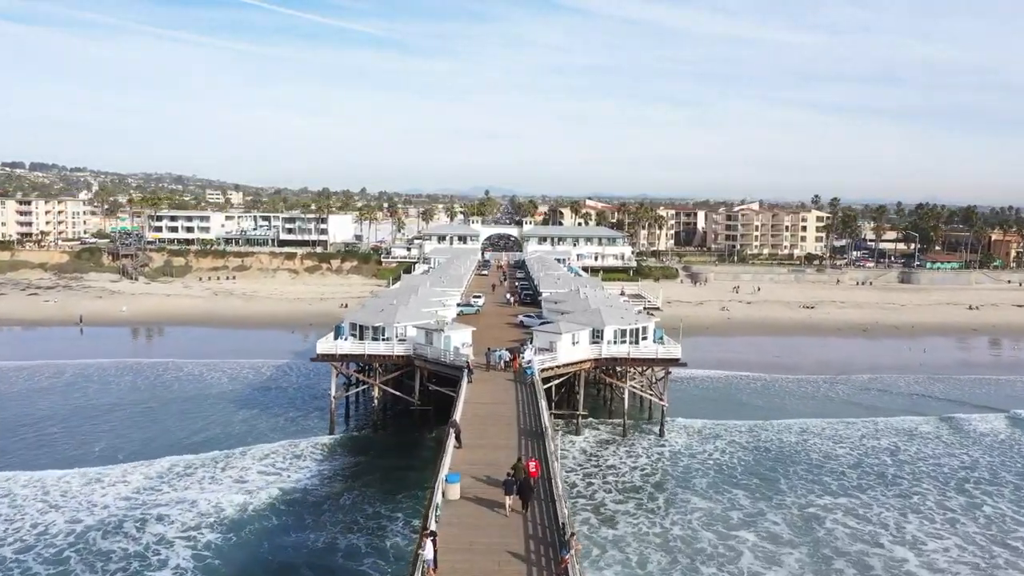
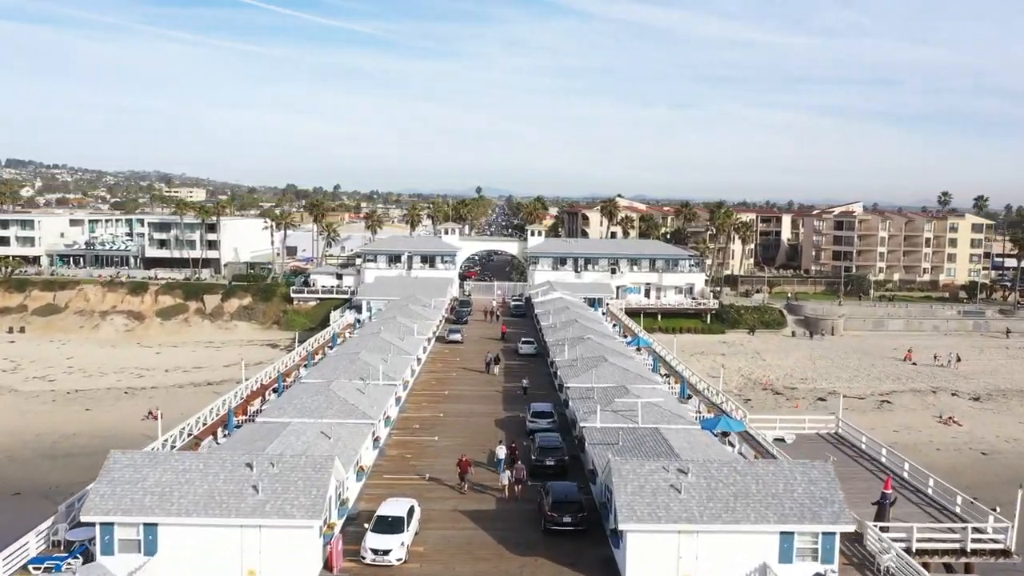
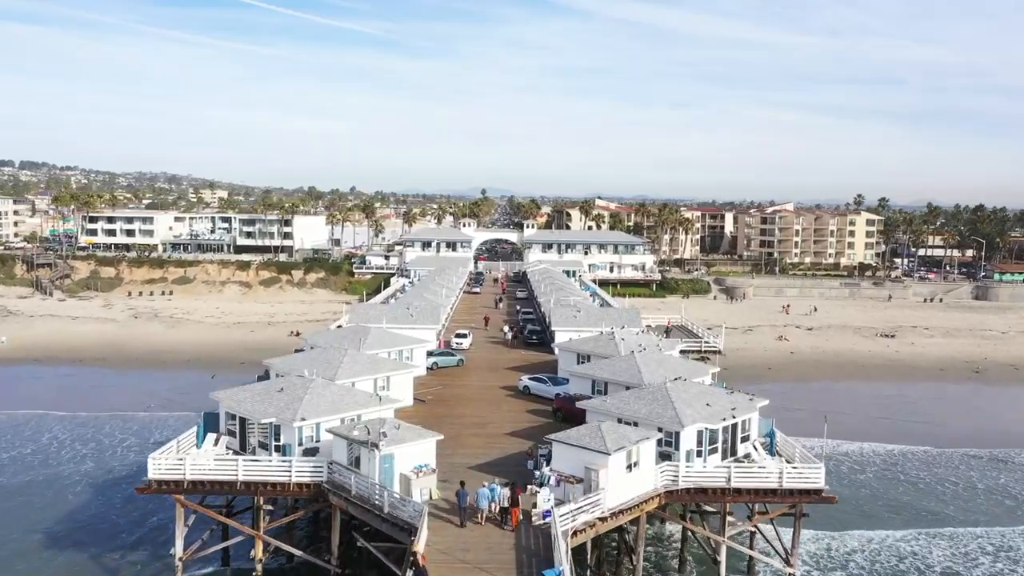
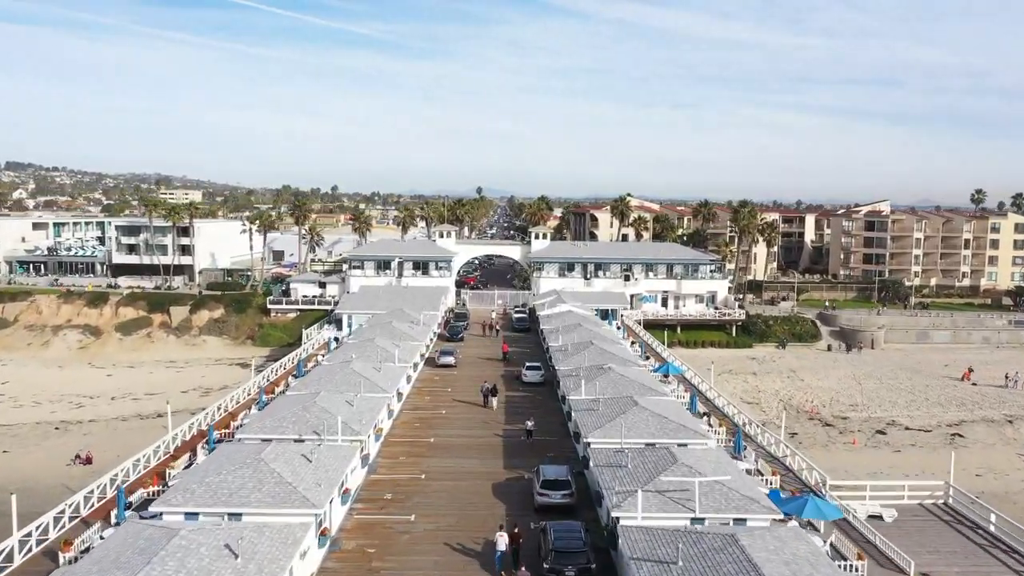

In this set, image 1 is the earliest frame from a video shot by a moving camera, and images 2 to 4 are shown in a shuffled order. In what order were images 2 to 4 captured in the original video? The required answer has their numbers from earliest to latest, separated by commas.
3, 2, 4
